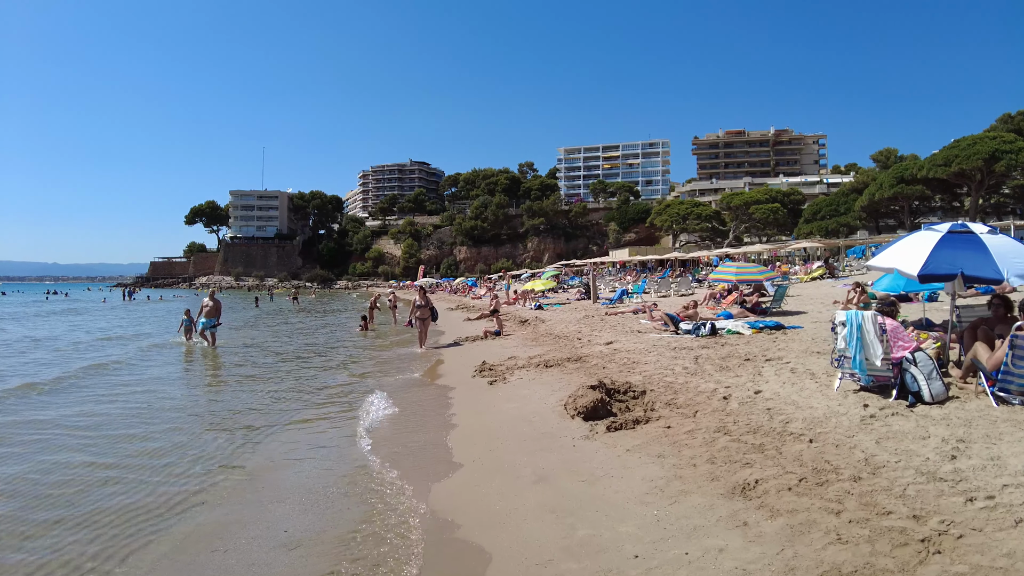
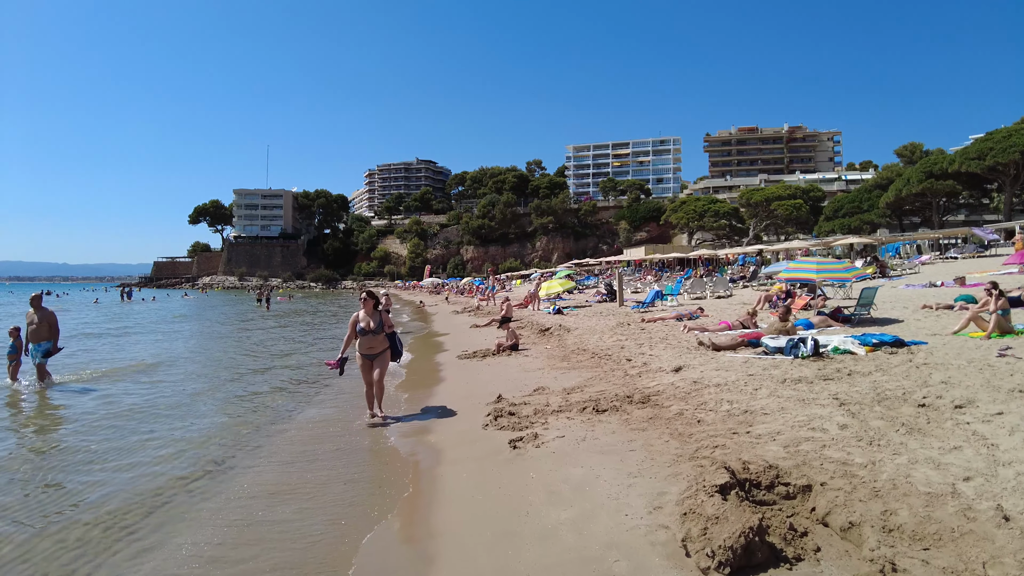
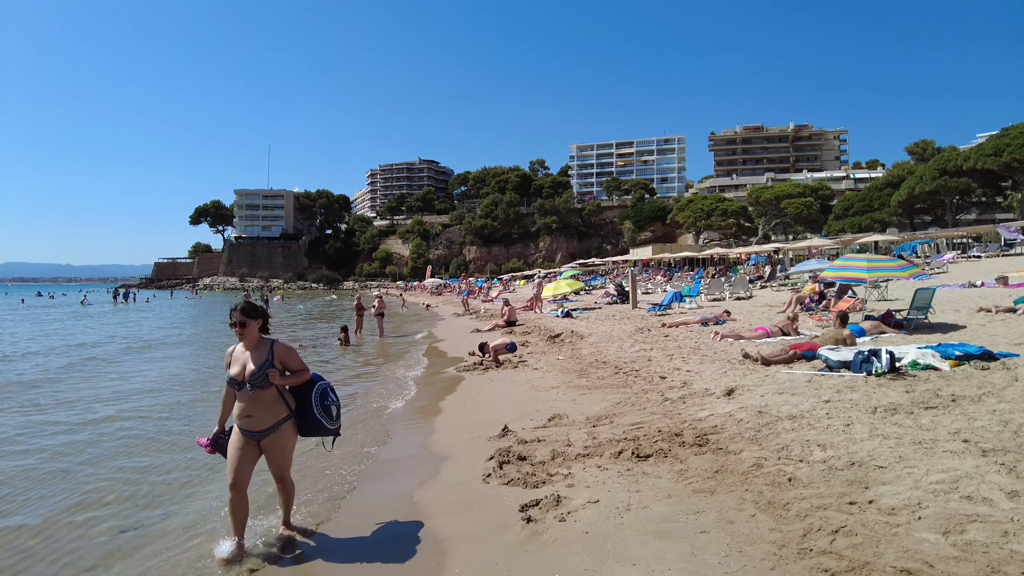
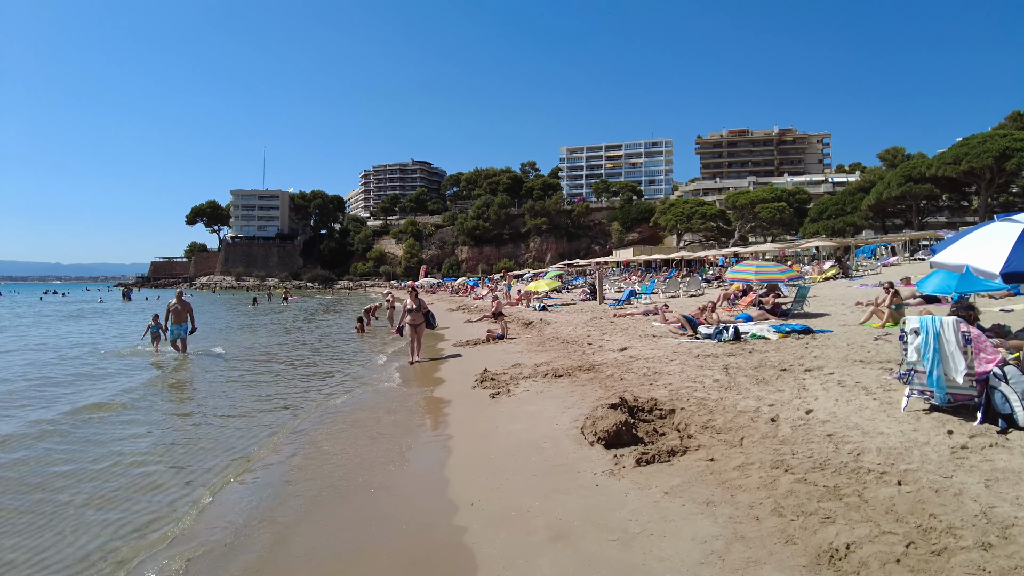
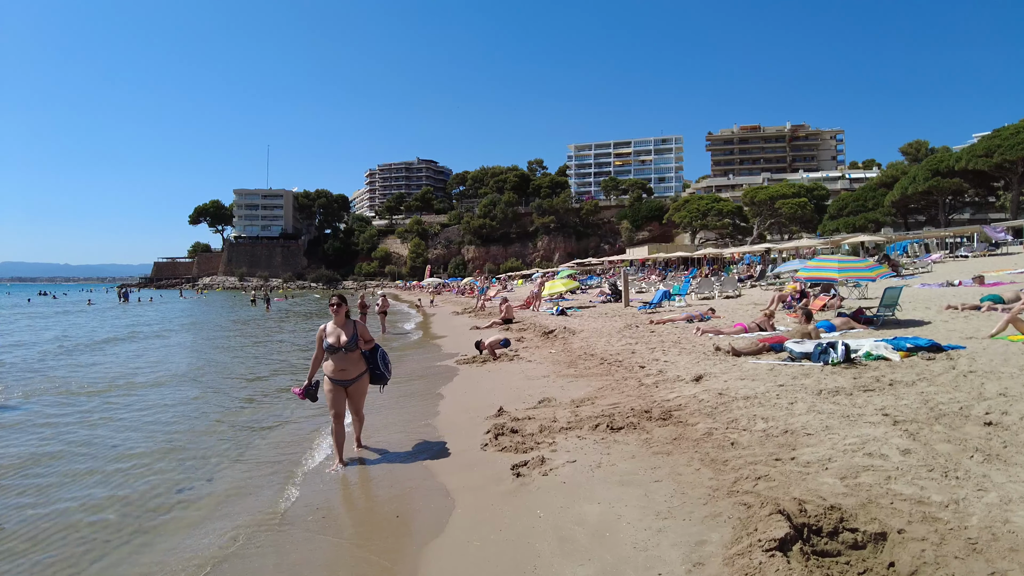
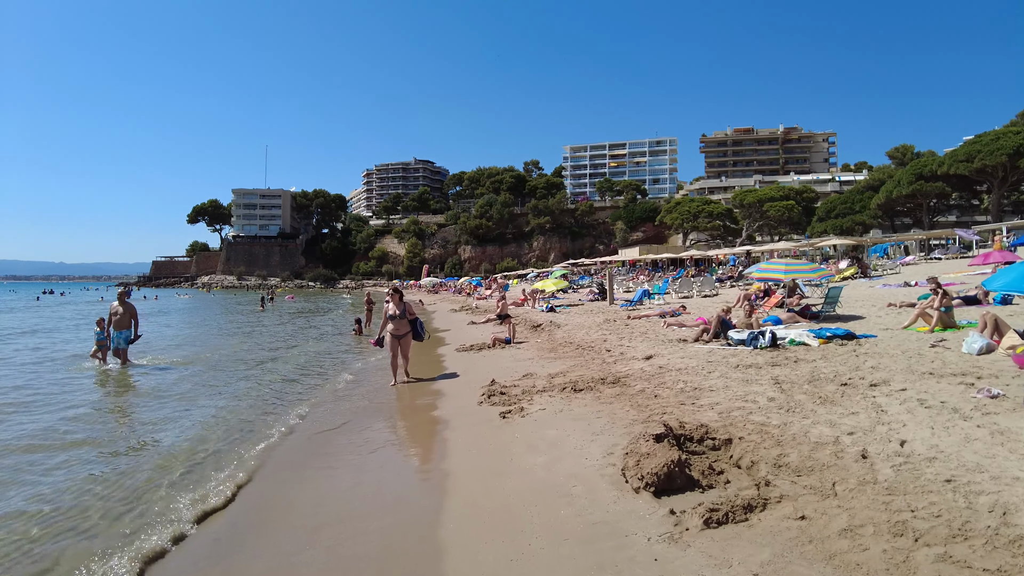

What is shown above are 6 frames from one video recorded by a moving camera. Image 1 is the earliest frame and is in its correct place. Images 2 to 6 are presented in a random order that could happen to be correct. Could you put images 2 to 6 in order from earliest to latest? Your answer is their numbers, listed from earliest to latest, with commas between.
4, 6, 2, 5, 3
